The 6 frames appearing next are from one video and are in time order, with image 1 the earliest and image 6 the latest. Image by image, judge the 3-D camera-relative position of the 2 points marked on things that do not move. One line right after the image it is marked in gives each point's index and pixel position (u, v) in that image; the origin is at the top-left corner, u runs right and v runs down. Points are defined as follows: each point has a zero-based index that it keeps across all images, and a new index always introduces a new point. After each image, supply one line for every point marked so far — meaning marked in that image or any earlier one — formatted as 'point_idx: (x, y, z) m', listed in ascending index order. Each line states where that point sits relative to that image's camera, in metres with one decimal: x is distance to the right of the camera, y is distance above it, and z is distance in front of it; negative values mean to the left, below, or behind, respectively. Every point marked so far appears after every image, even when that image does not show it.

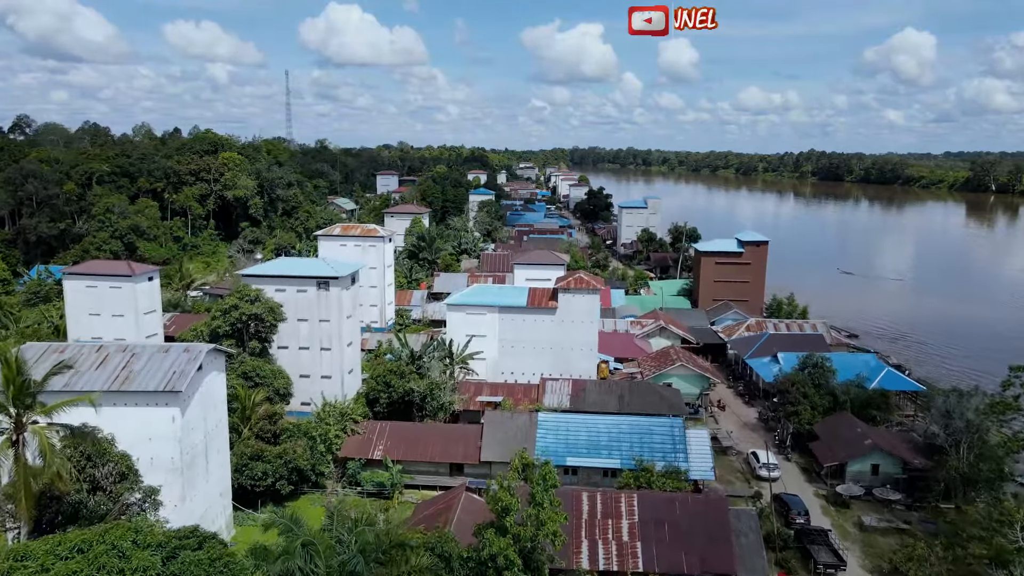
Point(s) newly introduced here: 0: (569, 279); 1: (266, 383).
0: (+1.6, +0.3, +18.1) m
1: (-5.6, -2.2, +14.7) m
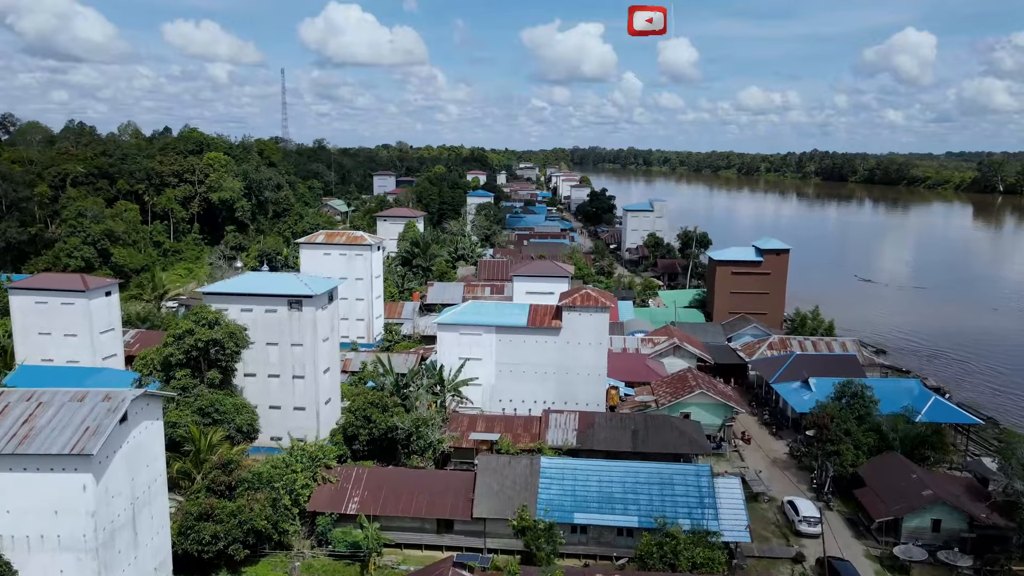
0: (+1.6, -0.2, +16.1) m
1: (-5.6, -2.6, +12.8) m
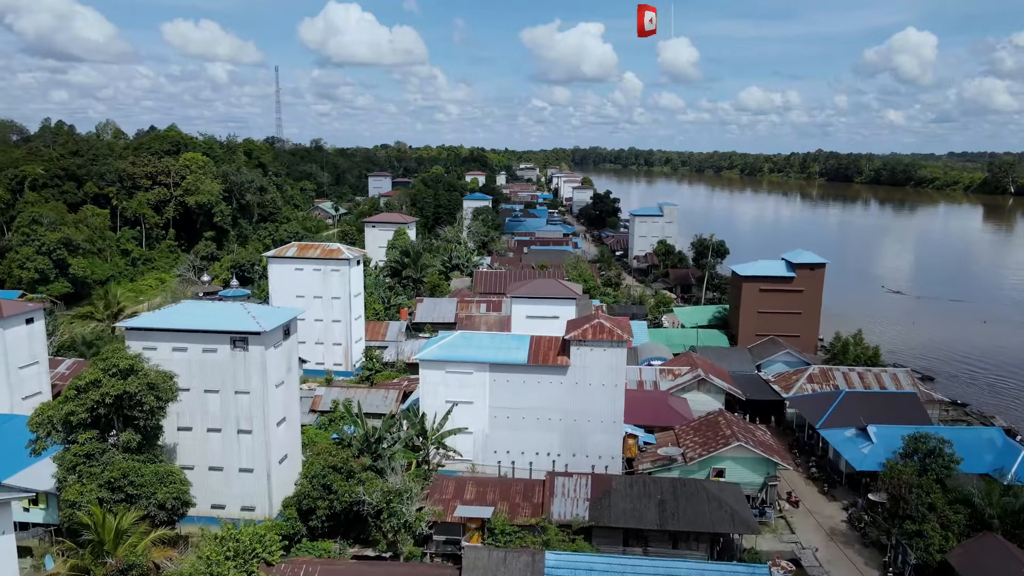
0: (+1.5, -0.8, +13.3) m
1: (-5.7, -3.2, +10.0) m
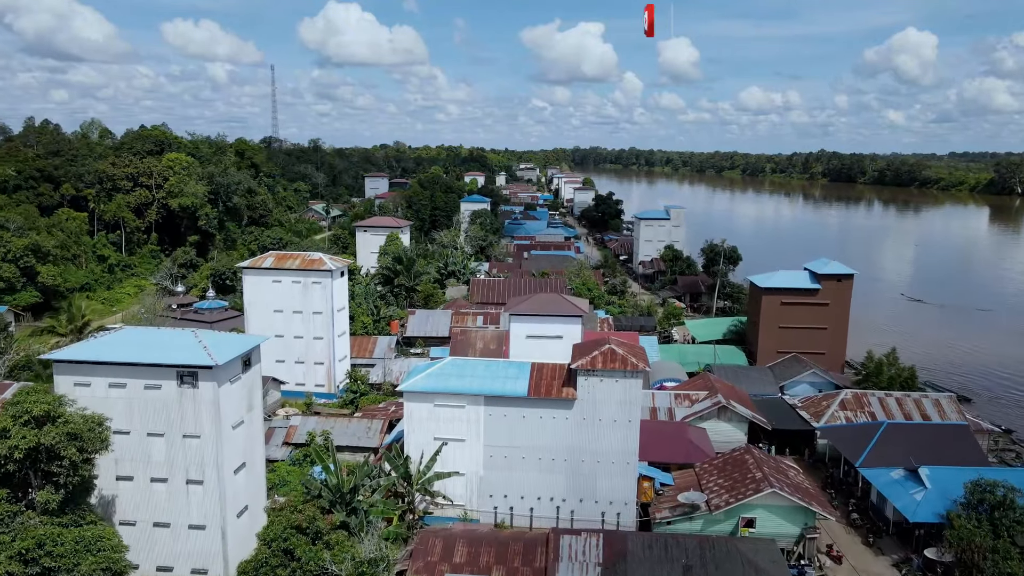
0: (+1.5, -1.1, +11.6) m
1: (-5.7, -3.6, +8.3) m
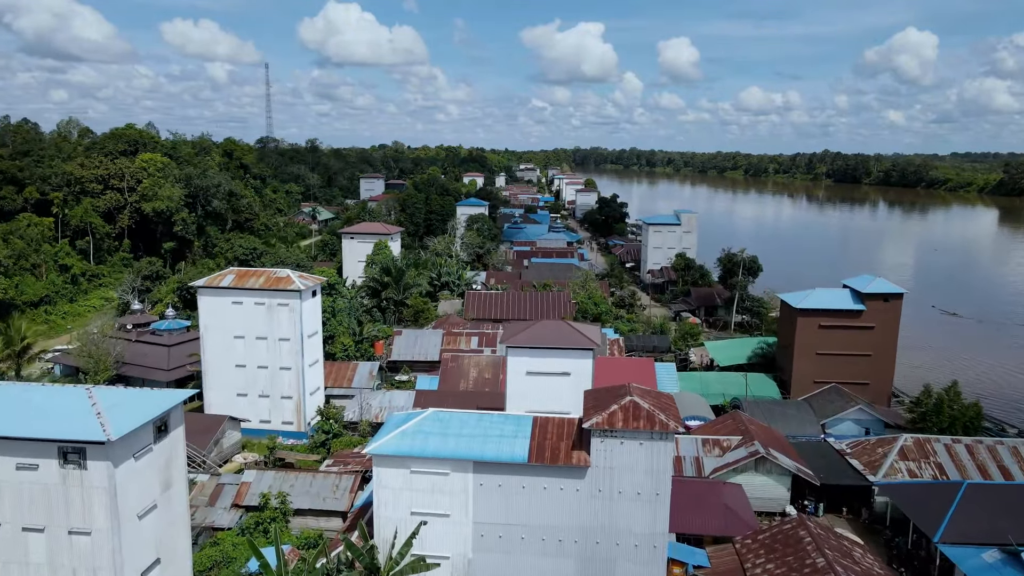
0: (+1.4, -1.7, +9.2) m
1: (-5.8, -4.1, +5.8) m
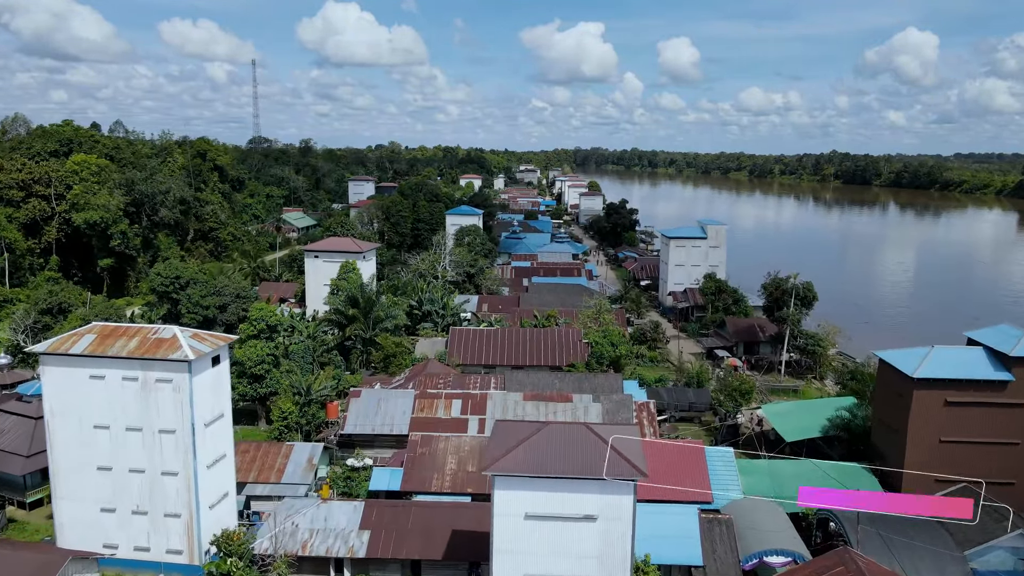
0: (+1.3, -2.7, +4.2) m
1: (-5.9, -5.1, +0.9) m
